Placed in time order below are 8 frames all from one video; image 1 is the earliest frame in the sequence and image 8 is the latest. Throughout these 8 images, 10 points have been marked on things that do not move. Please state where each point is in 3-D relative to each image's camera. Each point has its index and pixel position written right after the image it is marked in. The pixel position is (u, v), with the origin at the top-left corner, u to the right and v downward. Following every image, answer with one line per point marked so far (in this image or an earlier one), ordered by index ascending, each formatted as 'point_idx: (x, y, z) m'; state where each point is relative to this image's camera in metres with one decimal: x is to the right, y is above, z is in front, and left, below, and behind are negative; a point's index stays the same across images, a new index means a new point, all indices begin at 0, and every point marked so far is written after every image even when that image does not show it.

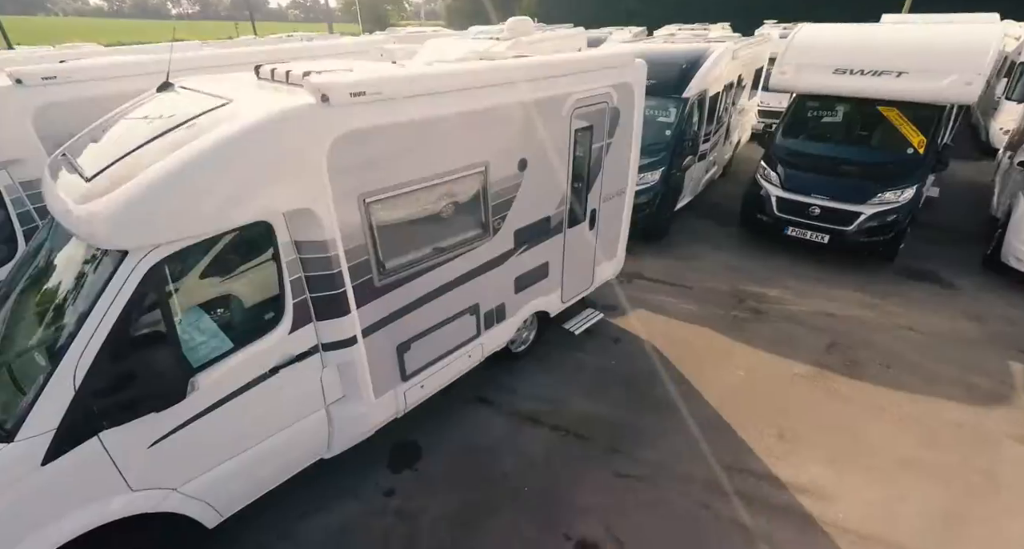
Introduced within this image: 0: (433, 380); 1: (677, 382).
0: (-0.6, -0.8, +3.7) m
1: (+1.5, -1.0, +4.6) m
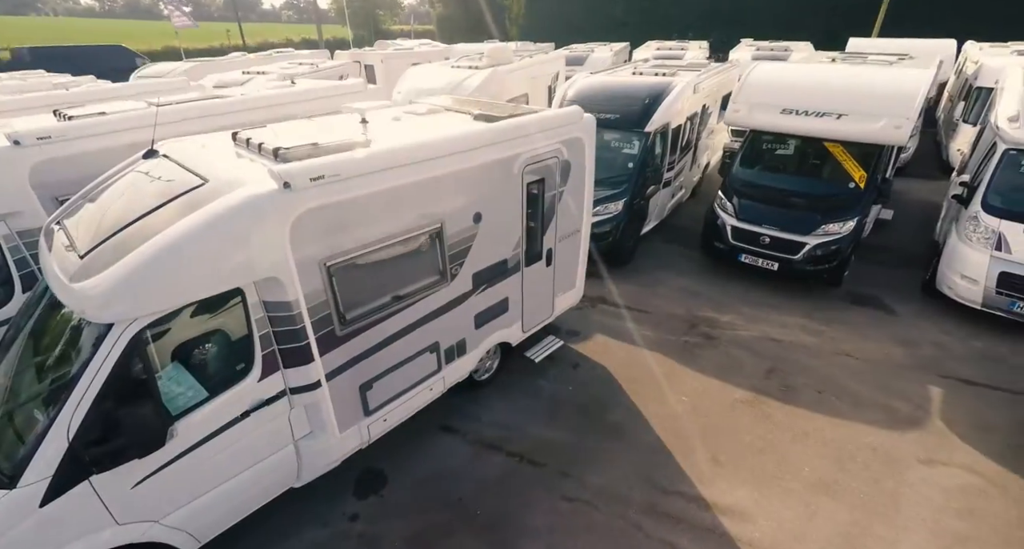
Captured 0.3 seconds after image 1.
0: (-0.9, -1.1, +4.0) m
1: (+1.1, -1.3, +5.0) m
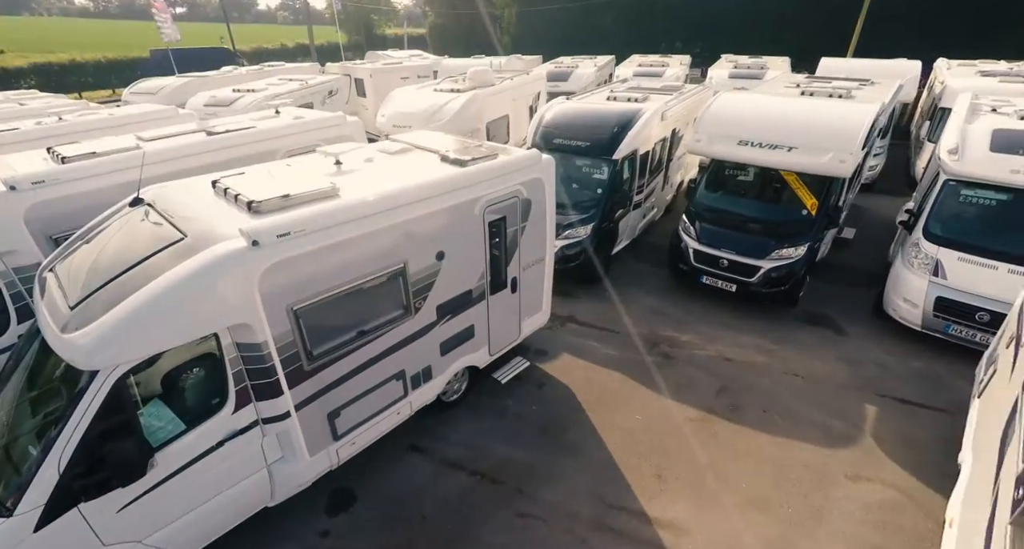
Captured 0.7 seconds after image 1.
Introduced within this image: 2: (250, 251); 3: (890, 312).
0: (-1.3, -1.4, +4.4) m
1: (+0.8, -1.6, +5.3) m
2: (-1.7, +0.1, +3.3) m
3: (+5.0, -0.5, +6.7) m
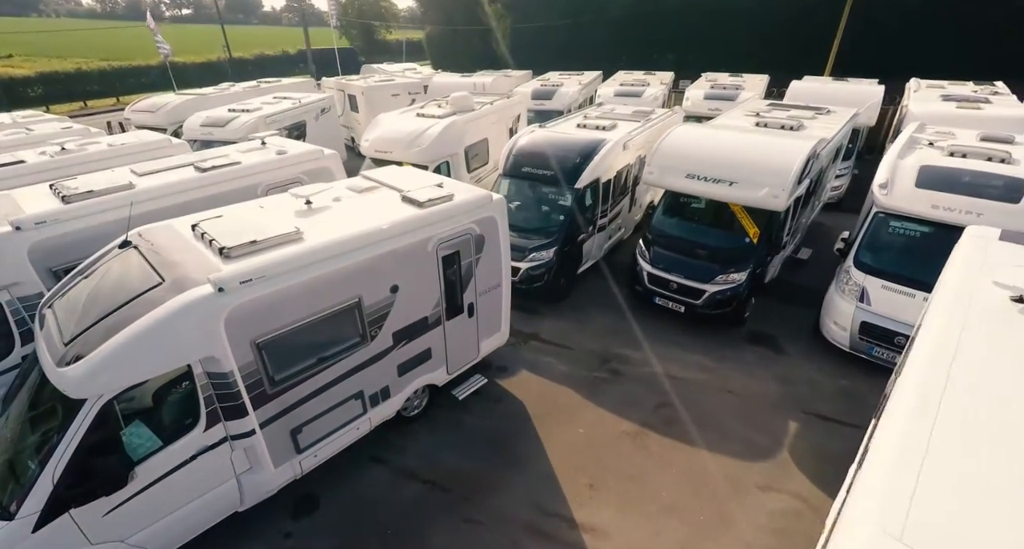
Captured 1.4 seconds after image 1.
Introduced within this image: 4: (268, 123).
0: (-1.8, -1.7, +4.9) m
1: (+0.2, -1.9, +5.9) m
2: (-2.3, -0.2, +3.8) m
3: (+4.4, -0.8, +7.2) m
4: (-6.5, +4.0, +13.5) m
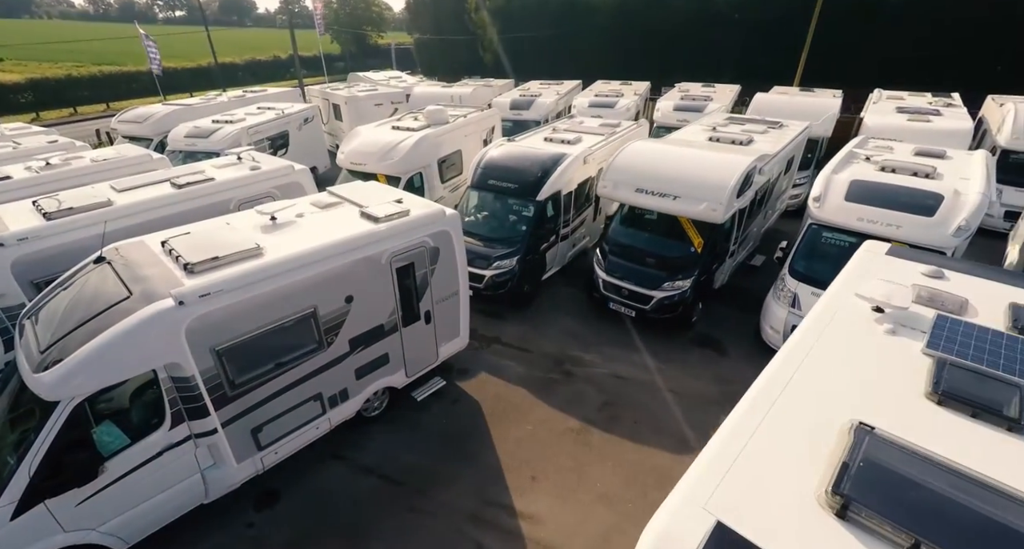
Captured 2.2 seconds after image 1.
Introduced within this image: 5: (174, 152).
0: (-2.4, -1.8, +5.4) m
1: (-0.4, -2.0, +6.4) m
2: (-2.8, -0.3, +4.3) m
3: (+3.8, -0.9, +7.7) m
4: (-7.2, +3.9, +13.9) m
5: (-9.0, +3.3, +13.5) m
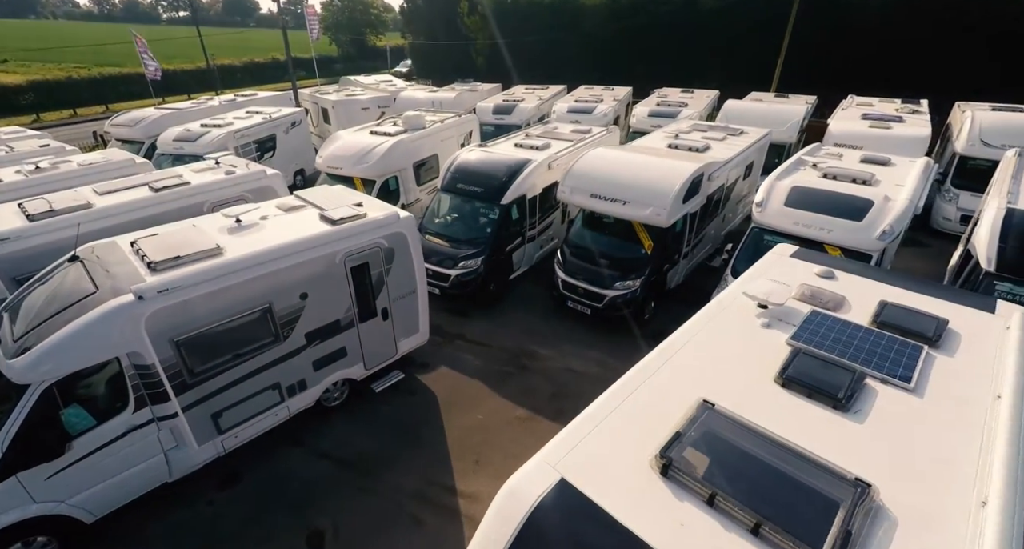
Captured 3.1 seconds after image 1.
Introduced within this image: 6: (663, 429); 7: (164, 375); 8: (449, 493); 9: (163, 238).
0: (-3.1, -1.8, +5.8) m
1: (-1.0, -2.0, +6.8) m
2: (-3.5, -0.3, +4.8) m
3: (+3.2, -0.9, +8.1) m
4: (-7.8, +3.9, +14.4) m
5: (-9.6, +3.3, +14.0) m
6: (+0.9, -0.9, +3.1) m
7: (-3.4, -1.0, +5.0) m
8: (-0.7, -2.5, +5.8) m
9: (-3.9, +0.4, +5.6) m
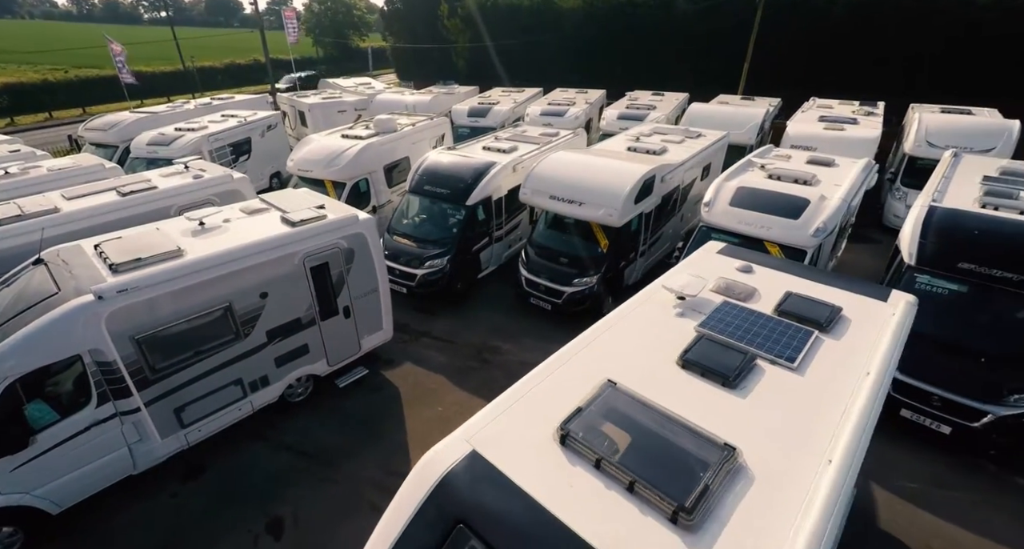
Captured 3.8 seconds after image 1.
0: (-3.7, -1.8, +6.1) m
1: (-1.6, -2.0, +7.1) m
2: (-4.1, -0.3, +5.0) m
3: (+2.5, -0.9, +8.5) m
4: (-8.6, +3.8, +14.6) m
5: (-10.4, +3.2, +14.1) m
6: (+0.4, -0.9, +3.5) m
7: (-4.0, -1.0, +5.3) m
8: (-1.3, -2.5, +6.1) m
9: (-4.5, +0.4, +5.9) m
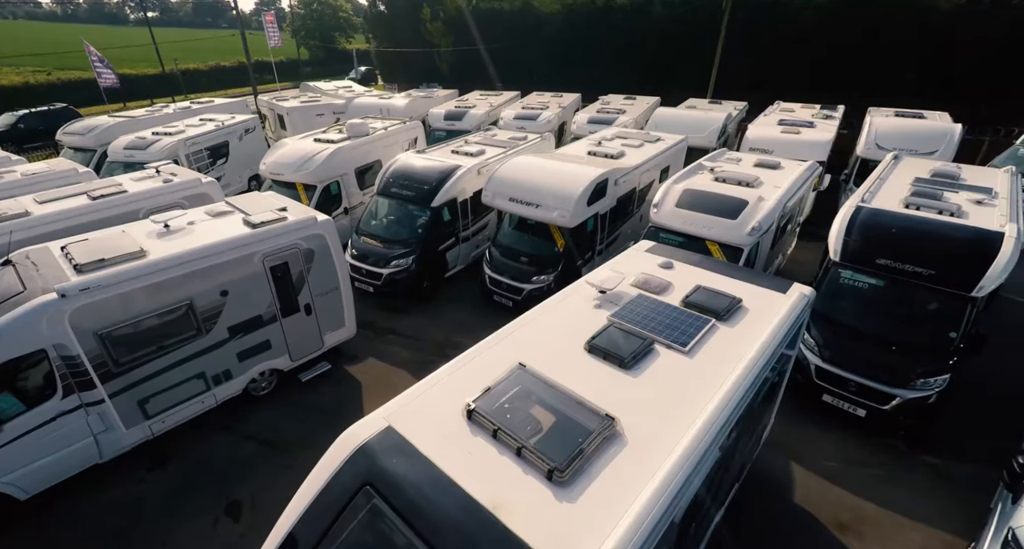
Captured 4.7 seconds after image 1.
0: (-4.3, -1.8, +6.5) m
1: (-2.3, -2.0, +7.5) m
2: (-4.7, -0.3, +5.3) m
3: (+1.8, -0.9, +9.0) m
4: (-9.5, +3.8, +14.9) m
5: (-11.3, +3.1, +14.3) m
6: (-0.2, -0.9, +3.9) m
7: (-4.6, -1.0, +5.6) m
8: (-2.0, -2.5, +6.5) m
9: (-5.2, +0.4, +6.2) m
